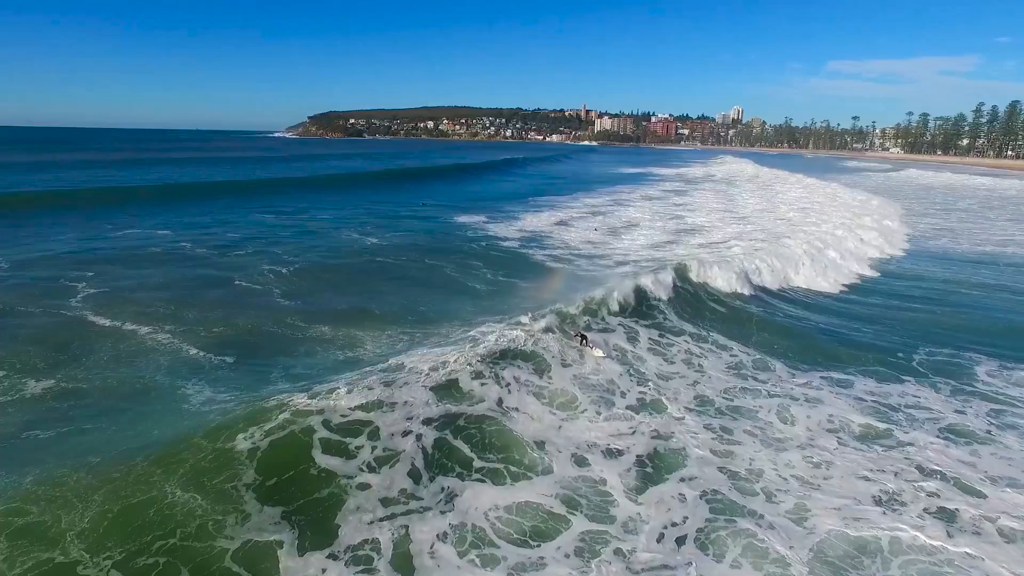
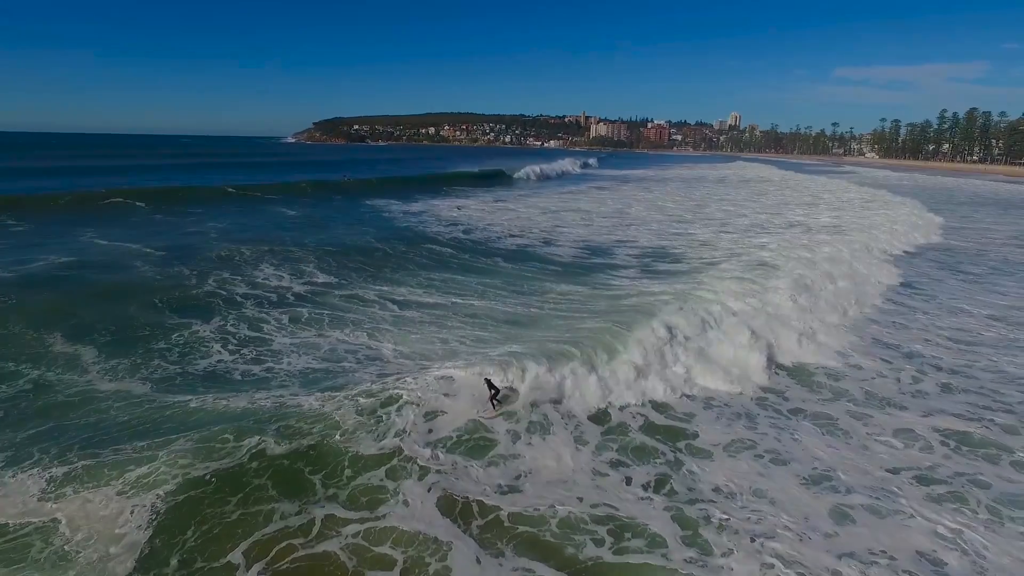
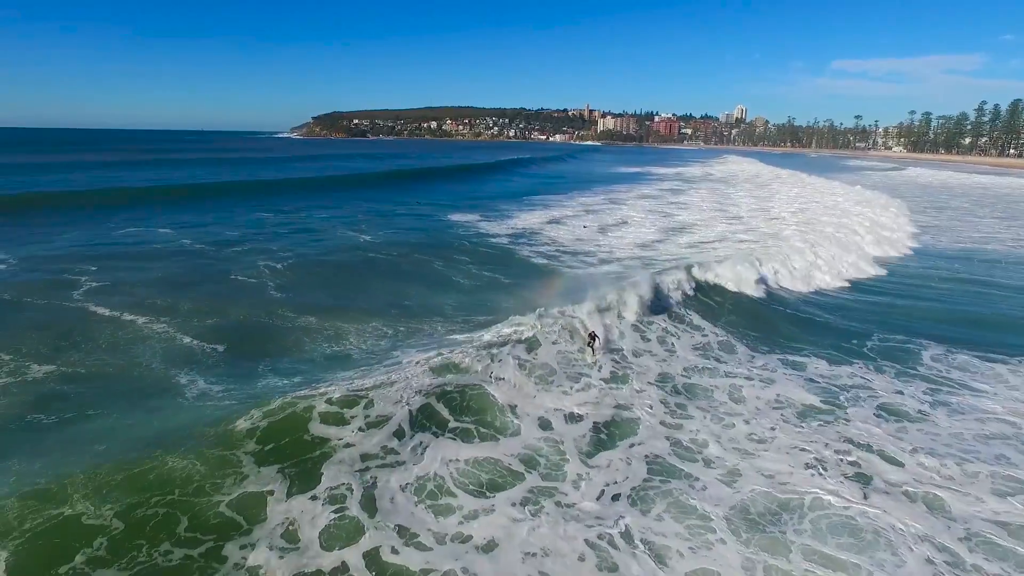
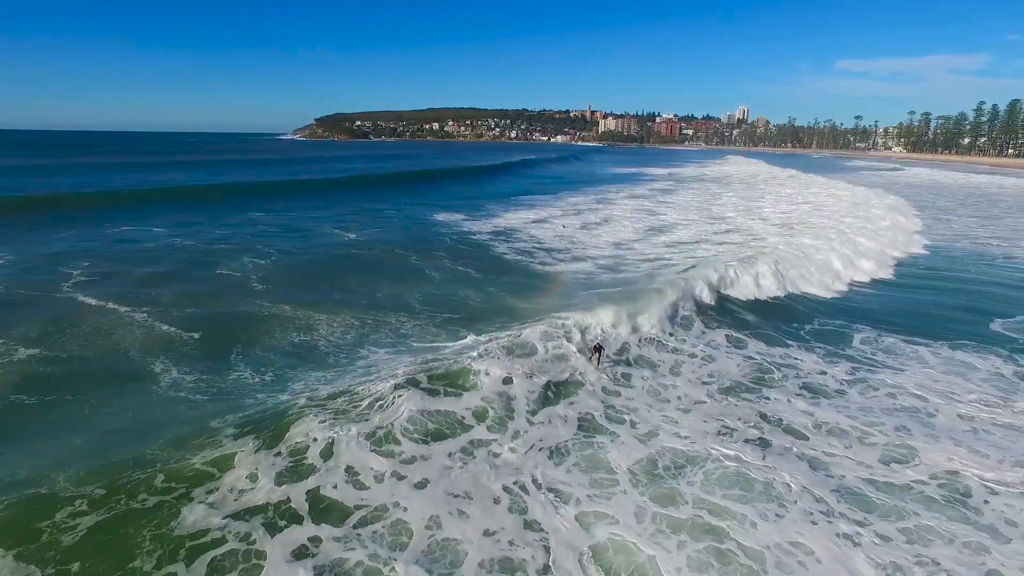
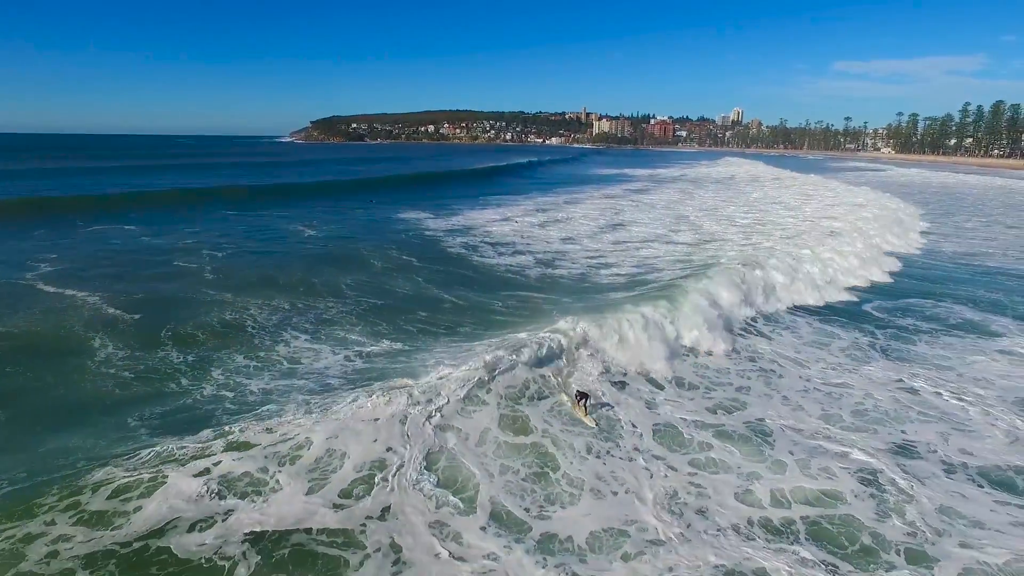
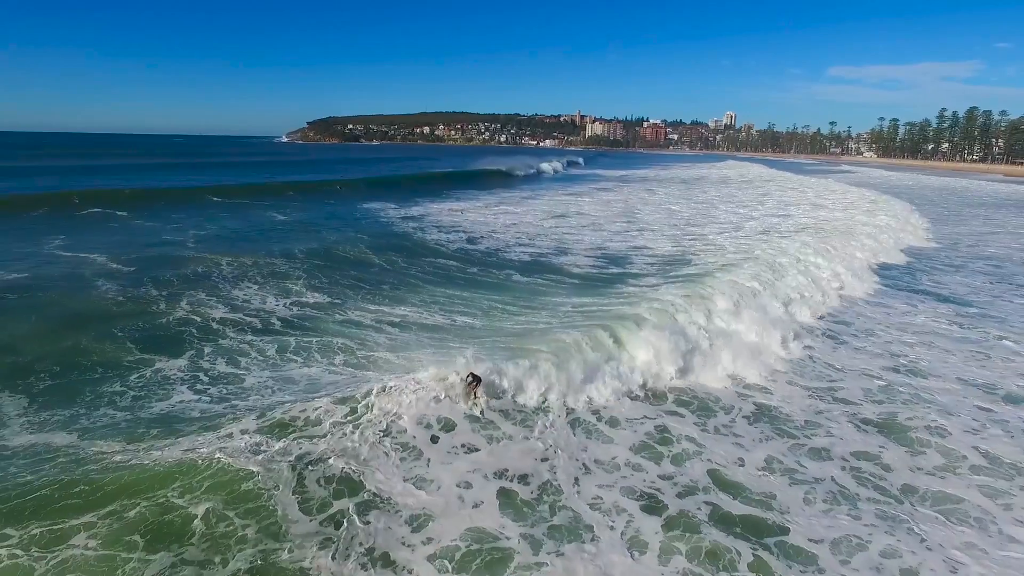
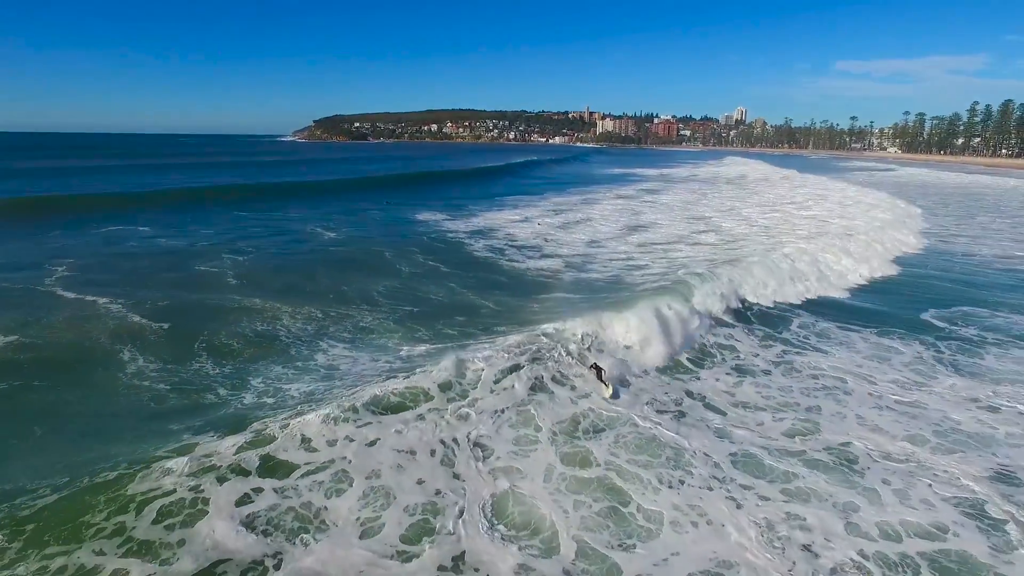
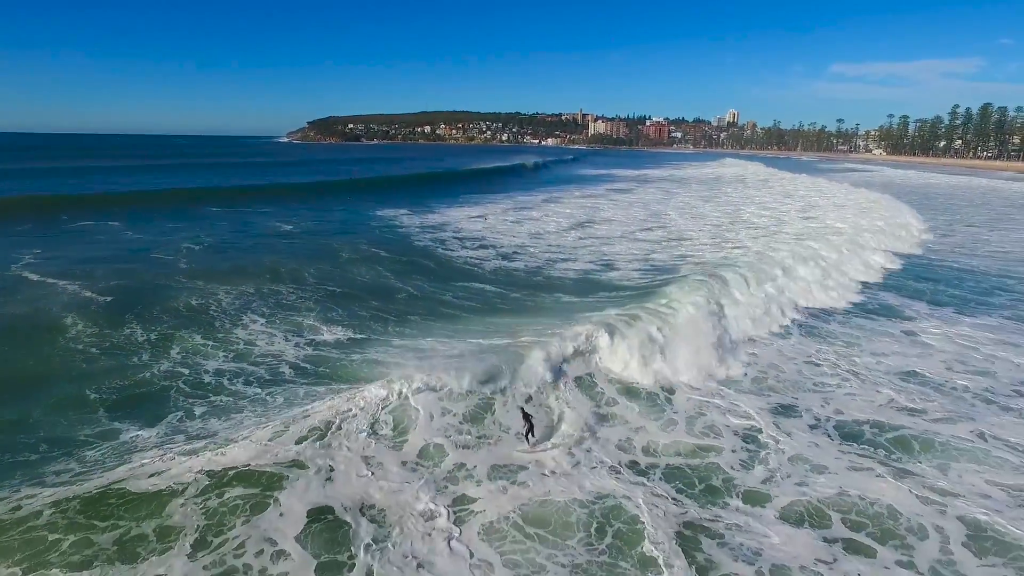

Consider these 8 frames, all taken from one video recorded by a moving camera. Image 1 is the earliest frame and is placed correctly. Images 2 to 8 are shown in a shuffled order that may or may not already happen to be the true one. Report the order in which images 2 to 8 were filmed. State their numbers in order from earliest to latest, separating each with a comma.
3, 4, 7, 5, 8, 6, 2
